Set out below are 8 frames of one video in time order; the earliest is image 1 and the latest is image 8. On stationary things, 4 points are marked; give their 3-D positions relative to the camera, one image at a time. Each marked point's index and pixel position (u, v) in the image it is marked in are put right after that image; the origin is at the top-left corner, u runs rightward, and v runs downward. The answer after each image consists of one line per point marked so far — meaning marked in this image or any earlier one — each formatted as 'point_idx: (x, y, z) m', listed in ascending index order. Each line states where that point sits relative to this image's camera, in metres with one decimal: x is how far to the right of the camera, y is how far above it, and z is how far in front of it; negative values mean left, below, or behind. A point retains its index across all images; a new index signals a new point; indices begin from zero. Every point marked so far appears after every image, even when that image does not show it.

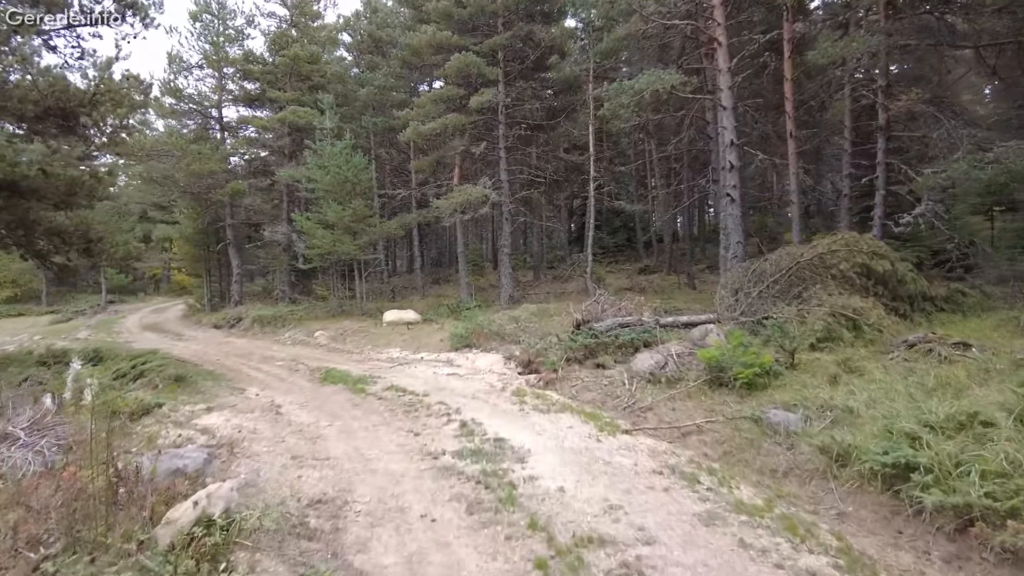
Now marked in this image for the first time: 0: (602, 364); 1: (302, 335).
0: (+1.4, -1.2, +10.2) m
1: (-6.0, -1.3, +18.8) m
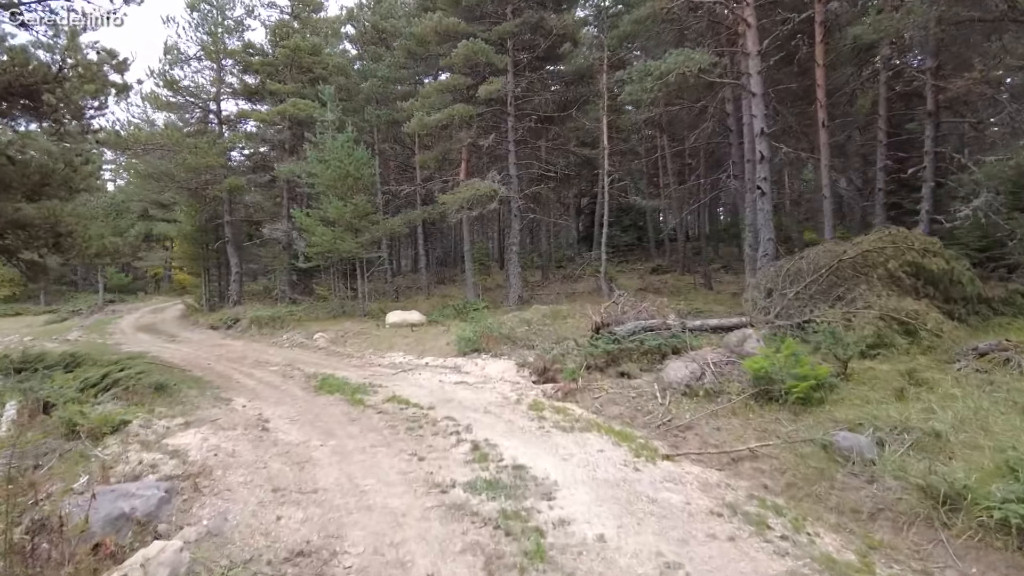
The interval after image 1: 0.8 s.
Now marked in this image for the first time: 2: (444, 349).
0: (+1.6, -1.2, +9.2) m
1: (-5.7, -1.3, +17.9) m
2: (-1.4, -1.2, +13.0) m
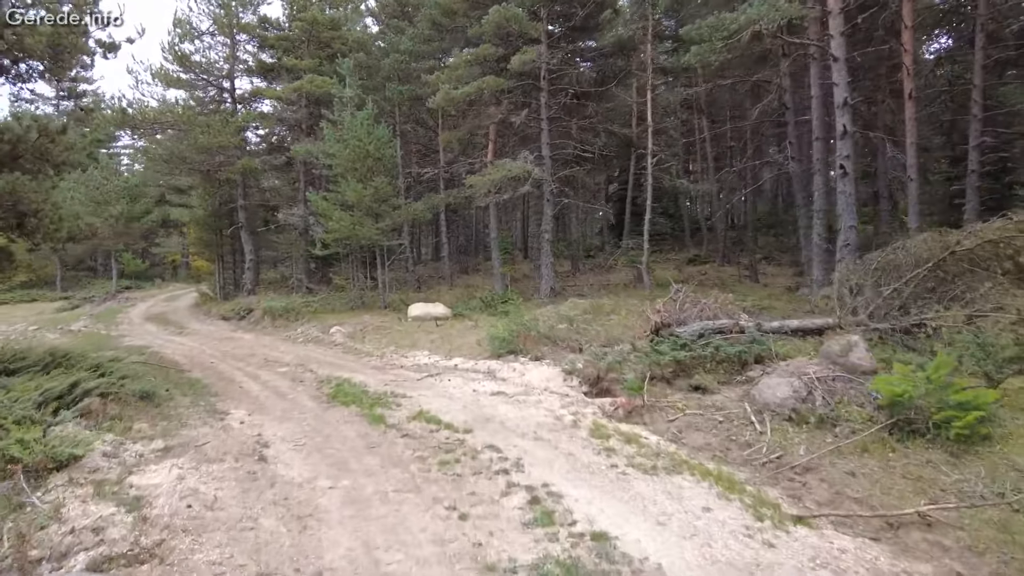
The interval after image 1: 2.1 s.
0: (+2.2, -1.2, +7.6) m
1: (-4.9, -1.1, +16.5) m
2: (-0.7, -1.1, +11.5) m
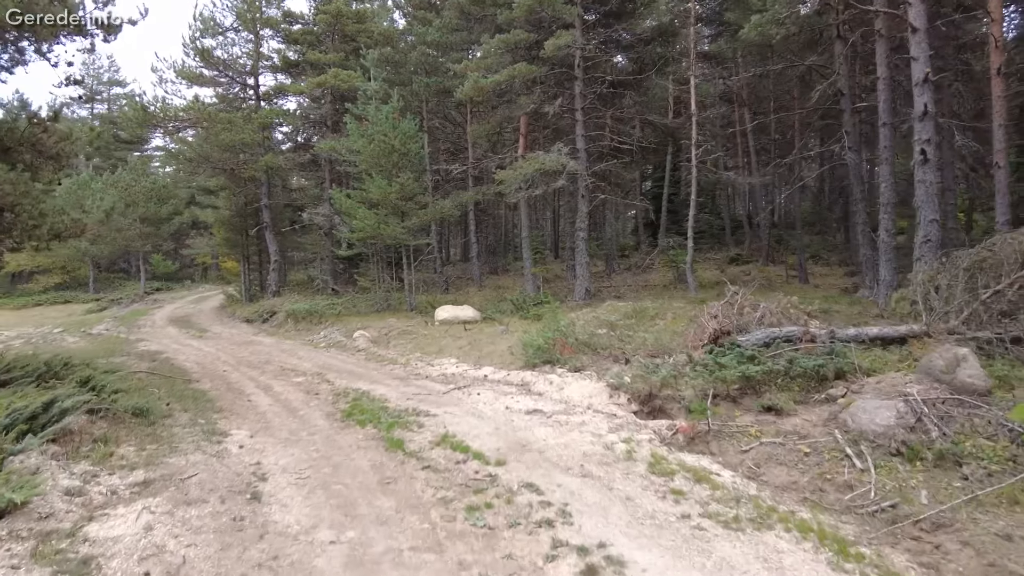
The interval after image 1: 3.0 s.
0: (+2.6, -1.2, +6.5) m
1: (-4.1, -1.1, +15.6) m
2: (-0.1, -1.1, +10.4) m
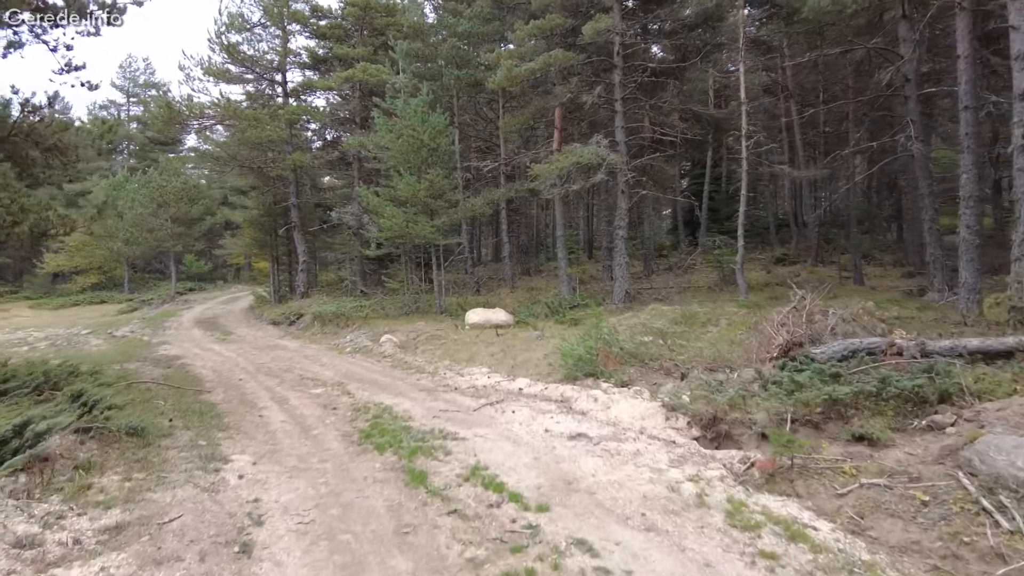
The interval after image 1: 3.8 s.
0: (+2.9, -1.2, +5.4) m
1: (-3.3, -1.1, +14.8) m
2: (+0.4, -1.1, +9.4) m
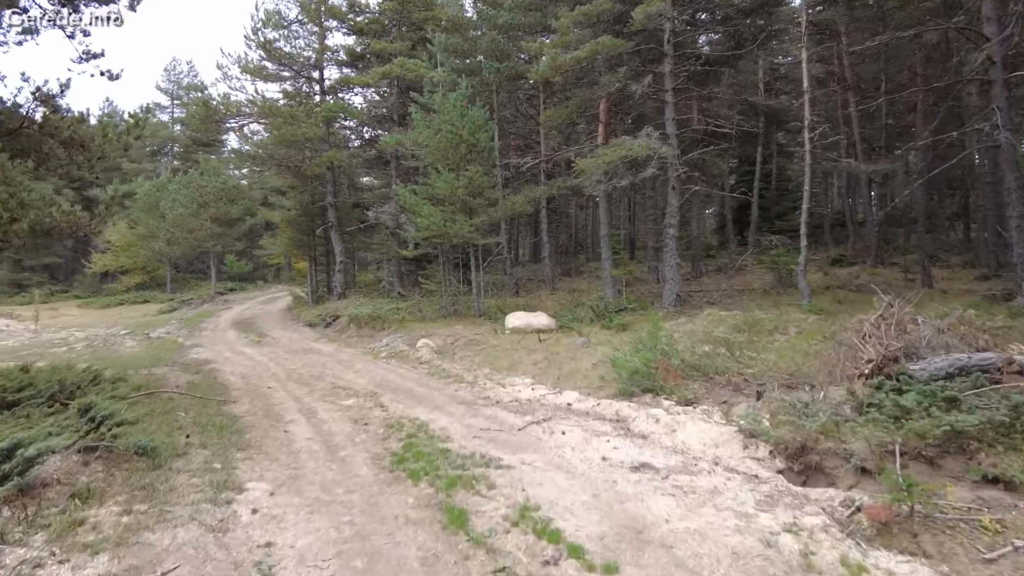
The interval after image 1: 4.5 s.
0: (+3.3, -1.3, +4.4) m
1: (-2.4, -1.2, +14.2) m
2: (+1.0, -1.2, +8.6) m
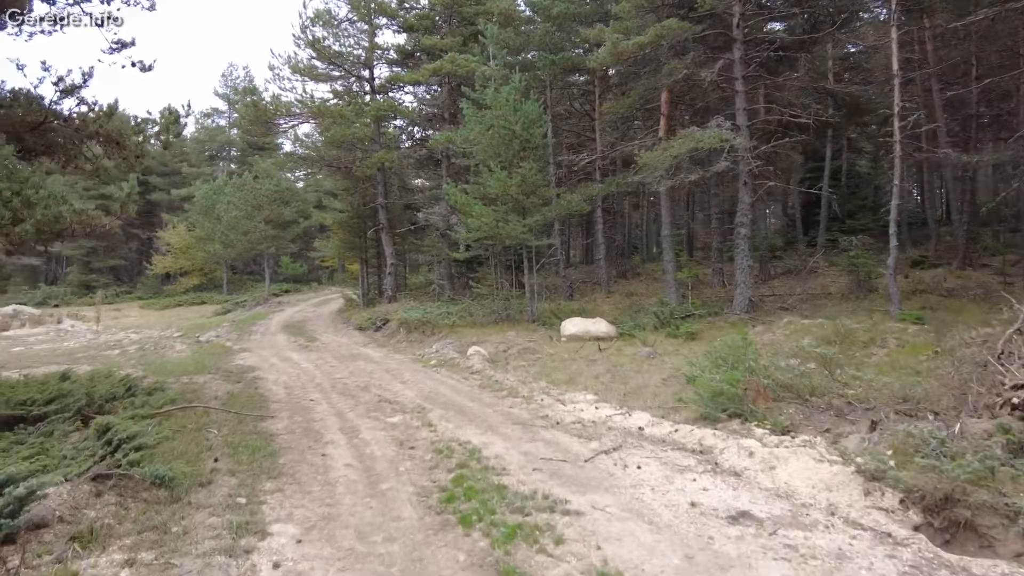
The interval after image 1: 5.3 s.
0: (+3.7, -1.4, +3.2) m
1: (-1.3, -1.3, +13.4) m
2: (+1.7, -1.3, +7.6) m
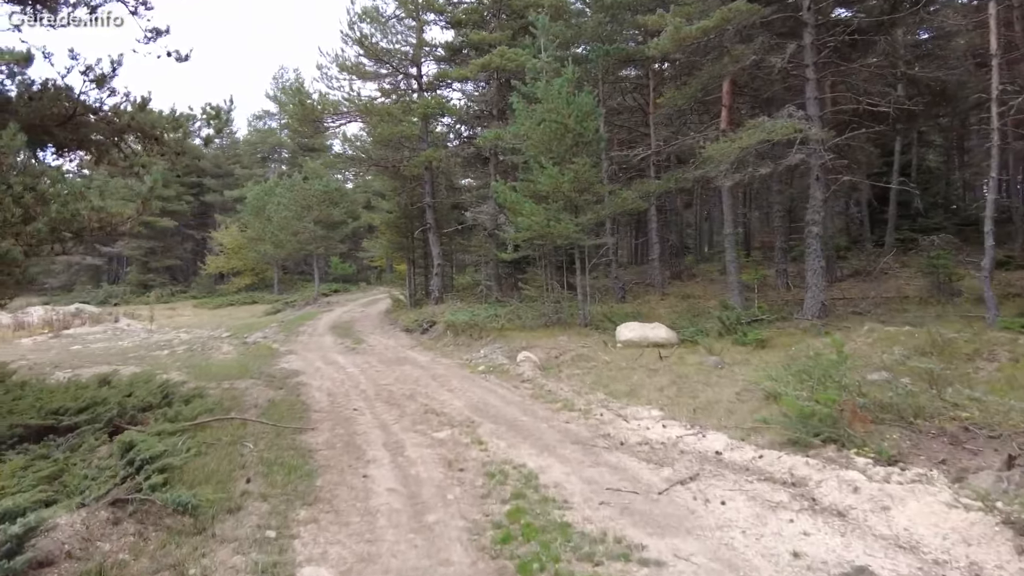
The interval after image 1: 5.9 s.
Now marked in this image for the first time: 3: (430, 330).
0: (+4.0, -1.4, +2.3) m
1: (-0.2, -1.3, +12.8) m
2: (+2.3, -1.3, +6.8) m
3: (-2.3, -1.1, +18.0) m
